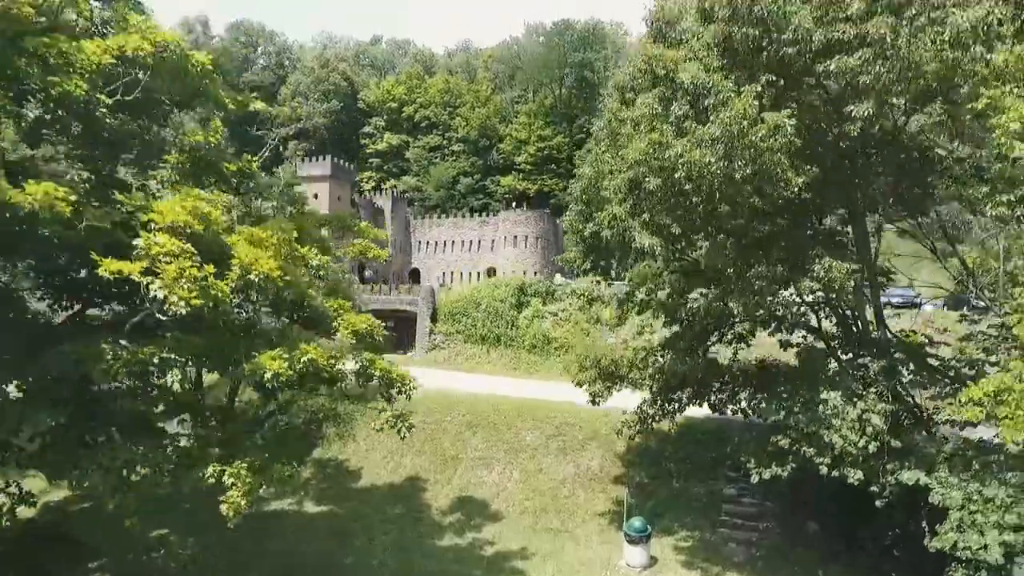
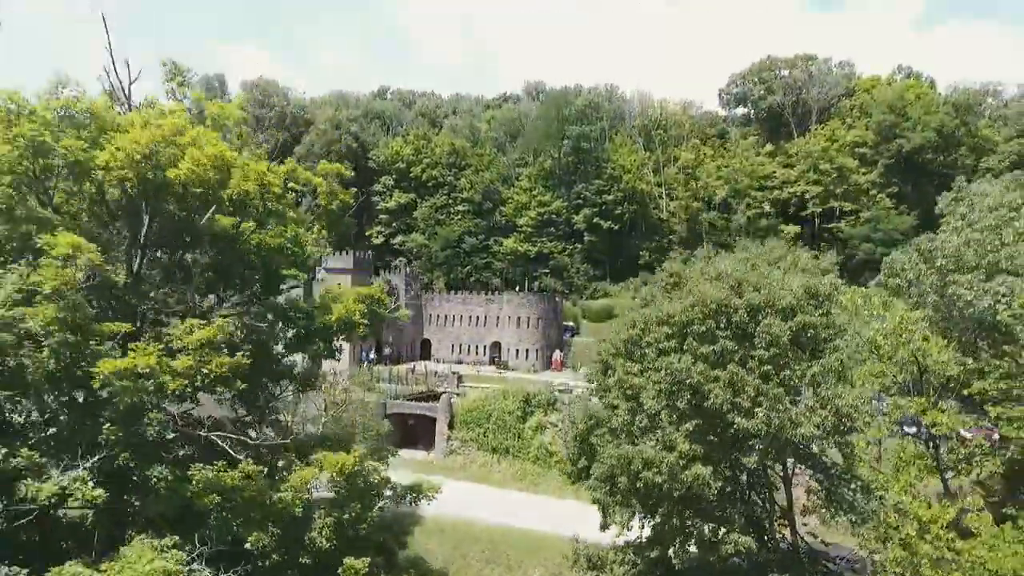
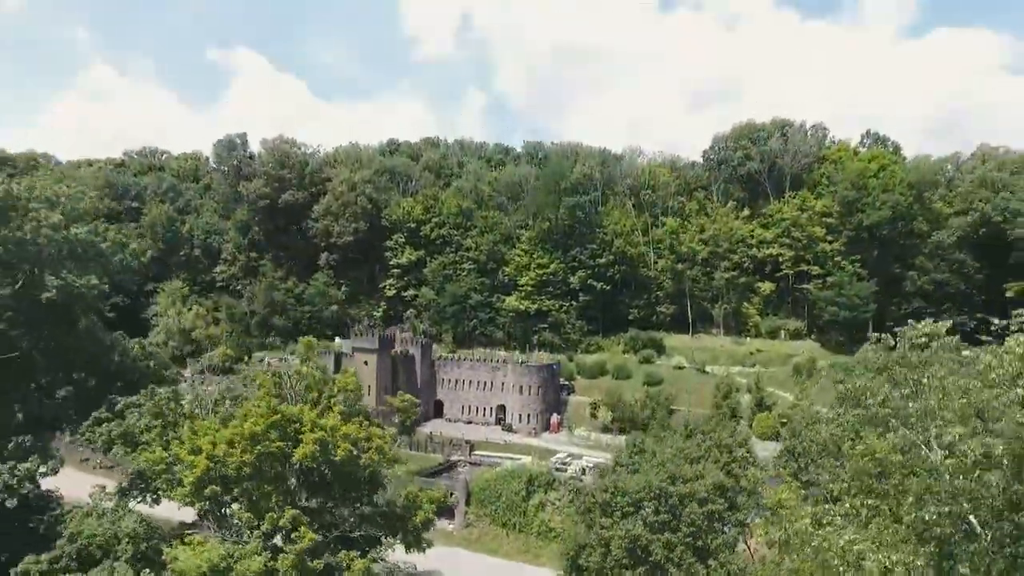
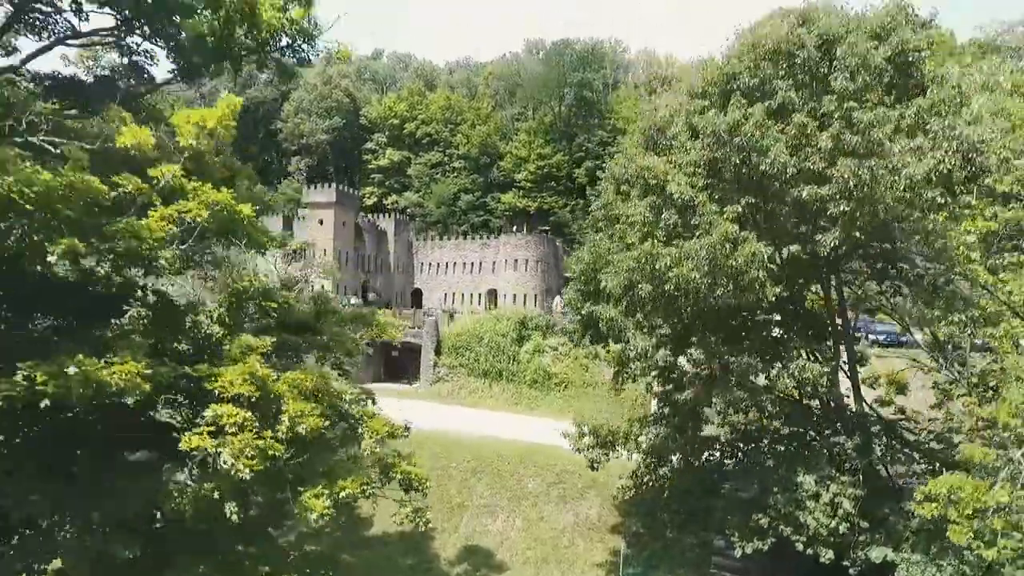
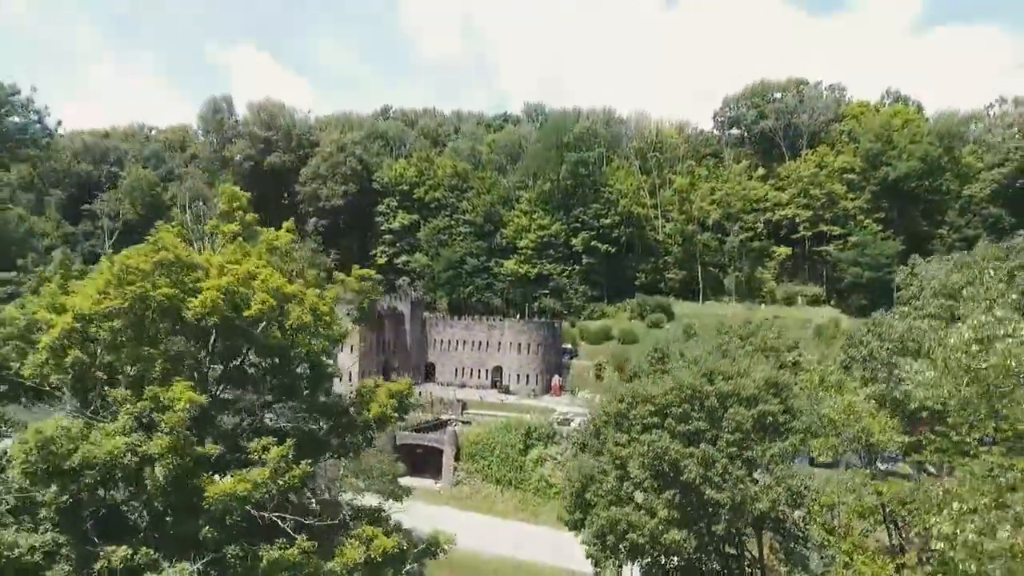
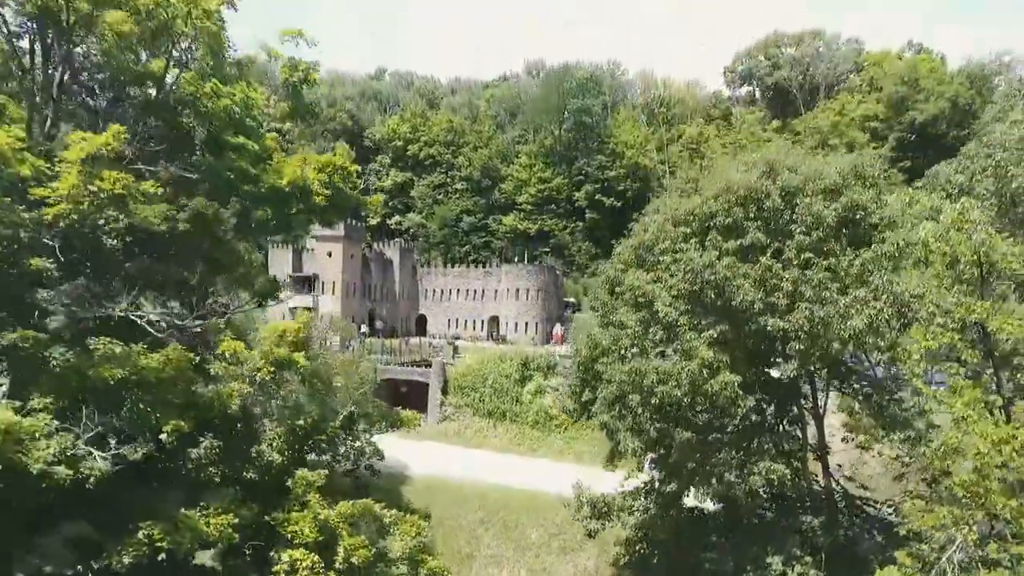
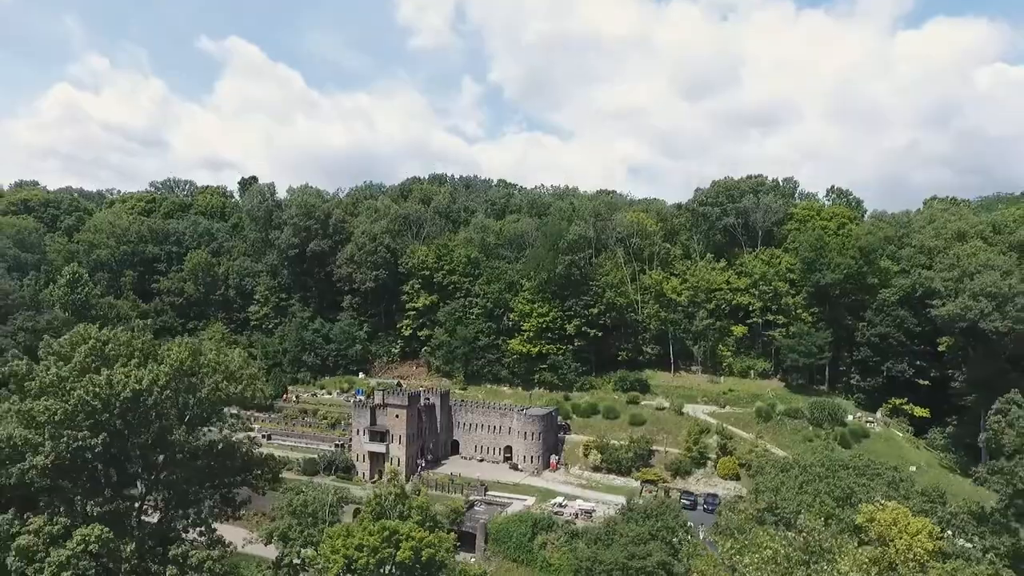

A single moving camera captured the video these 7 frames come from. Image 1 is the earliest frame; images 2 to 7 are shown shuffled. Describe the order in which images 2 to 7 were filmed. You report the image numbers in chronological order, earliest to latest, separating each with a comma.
4, 6, 2, 5, 3, 7
